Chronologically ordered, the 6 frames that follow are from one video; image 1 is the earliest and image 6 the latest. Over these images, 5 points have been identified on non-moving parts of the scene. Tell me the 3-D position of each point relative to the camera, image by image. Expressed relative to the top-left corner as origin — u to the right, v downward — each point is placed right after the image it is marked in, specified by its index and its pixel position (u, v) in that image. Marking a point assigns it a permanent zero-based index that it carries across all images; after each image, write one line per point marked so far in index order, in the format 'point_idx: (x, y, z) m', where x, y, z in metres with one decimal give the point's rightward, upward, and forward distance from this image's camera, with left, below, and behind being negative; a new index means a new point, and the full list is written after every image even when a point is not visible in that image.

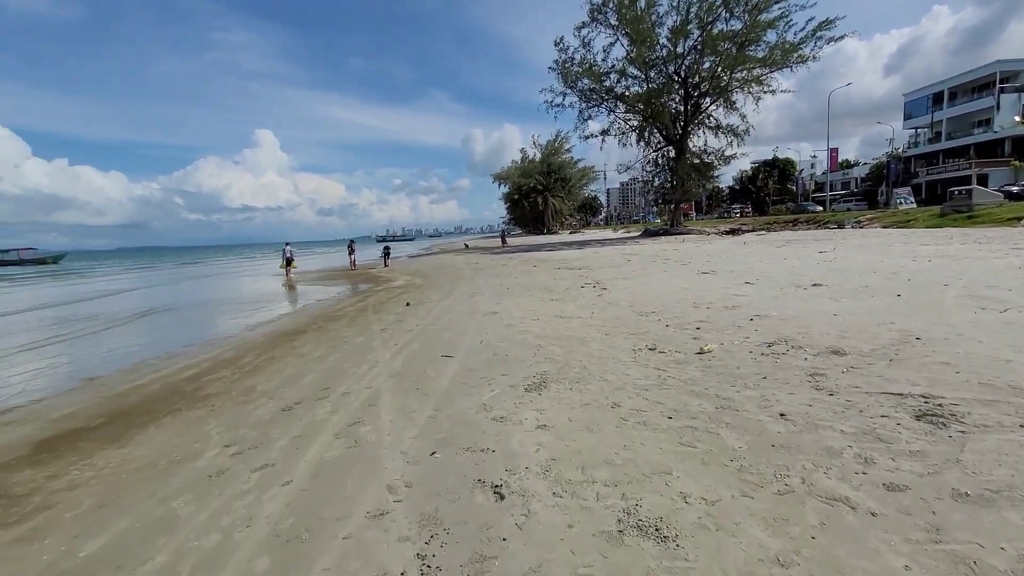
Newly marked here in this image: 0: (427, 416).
0: (-0.7, -1.1, +4.1) m
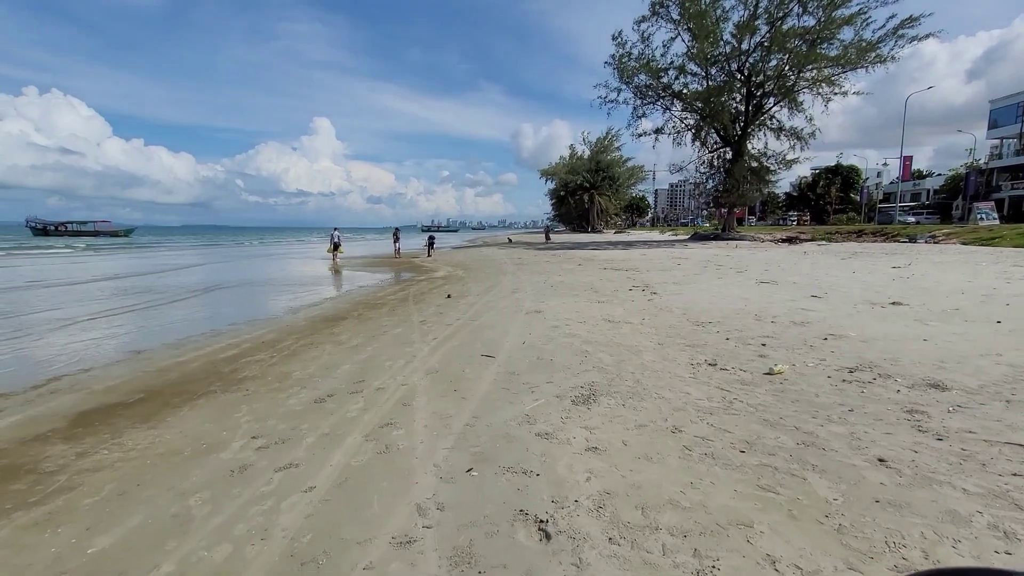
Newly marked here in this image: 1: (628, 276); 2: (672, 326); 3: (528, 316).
0: (-0.4, -1.0, +3.8) m
1: (+3.4, +0.3, +14.4) m
2: (+2.3, -0.6, +7.2) m
3: (+0.3, -0.5, +8.3) m
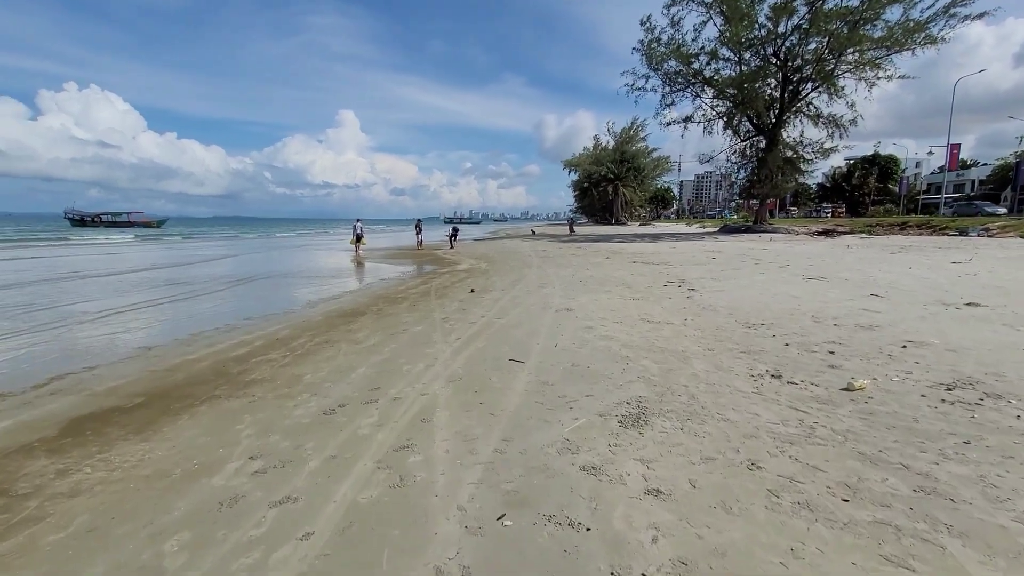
0: (-0.1, -1.1, +3.2) m
1: (+4.1, +0.5, +13.7) m
2: (+2.7, -0.5, +6.5) m
3: (+0.7, -0.4, +7.7) m
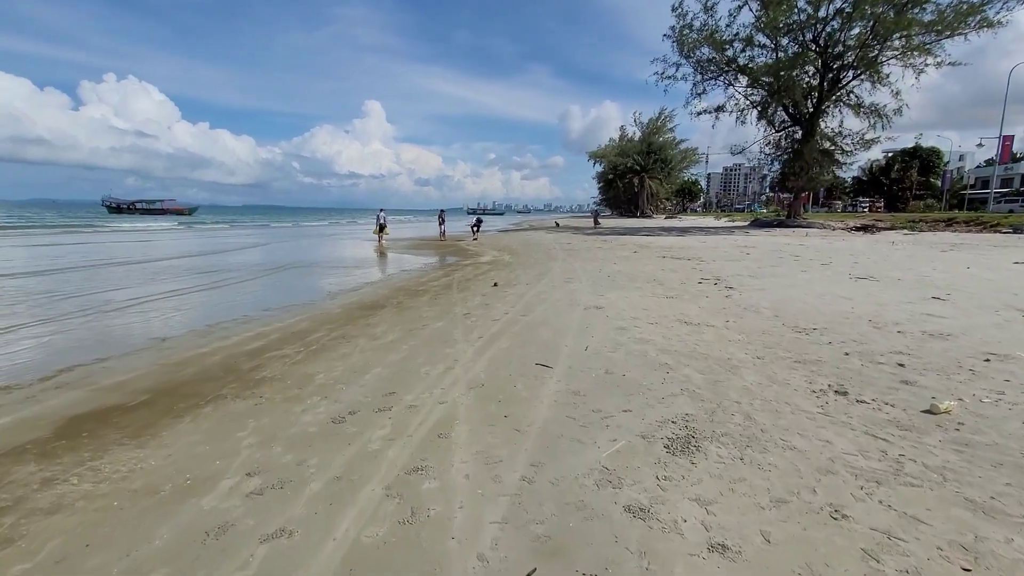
0: (0.0, -1.1, +2.8) m
1: (+4.8, +0.6, +13.0) m
2: (+3.1, -0.5, +5.9) m
3: (+1.1, -0.4, +7.2) m
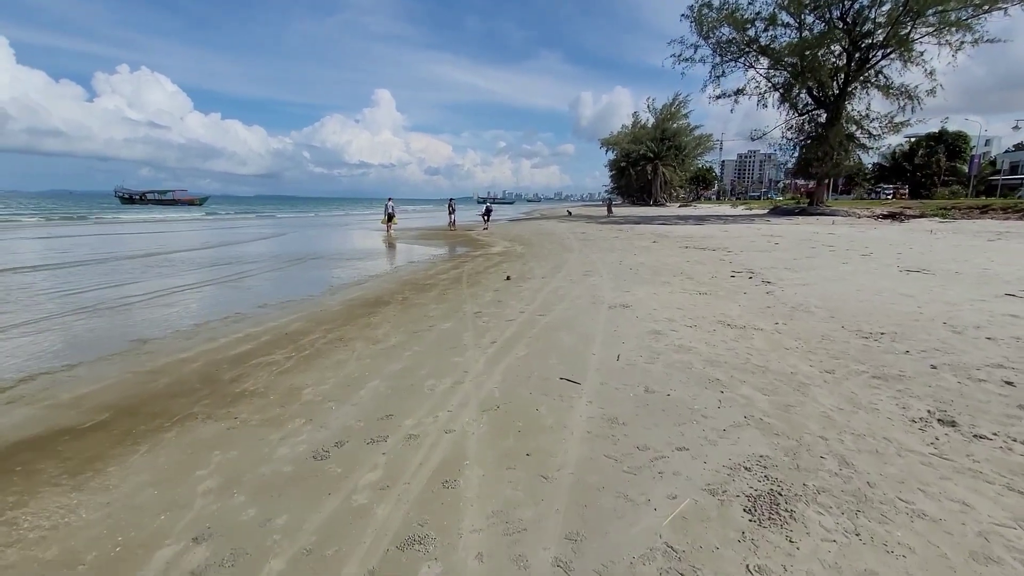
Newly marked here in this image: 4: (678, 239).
0: (+0.2, -1.1, +2.0) m
1: (+5.1, +0.7, +12.1) m
2: (+3.2, -0.5, +5.0) m
3: (+1.3, -0.3, +6.4) m
4: (+6.1, +1.8, +18.2) m
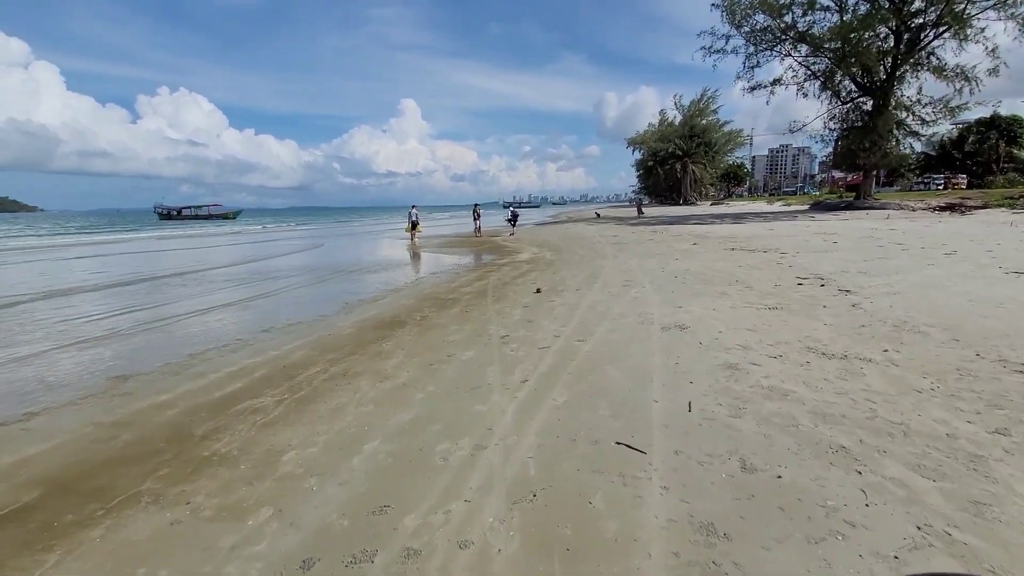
0: (+0.3, -1.3, +0.9) m
1: (+5.8, +0.6, +10.7) m
2: (+3.5, -0.7, +3.8) m
3: (+1.7, -0.5, +5.3) m
4: (+7.1, +1.6, +16.8) m
